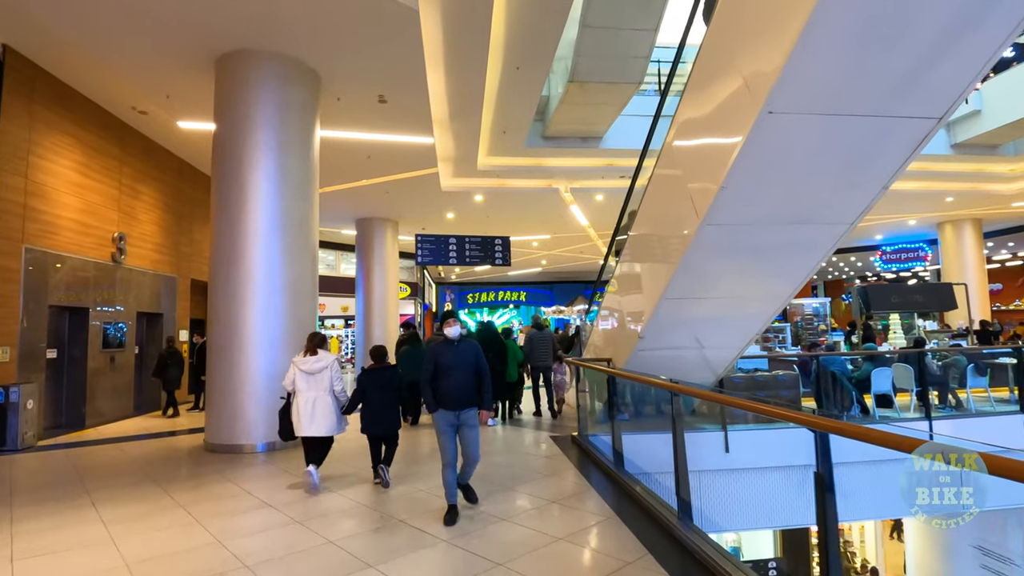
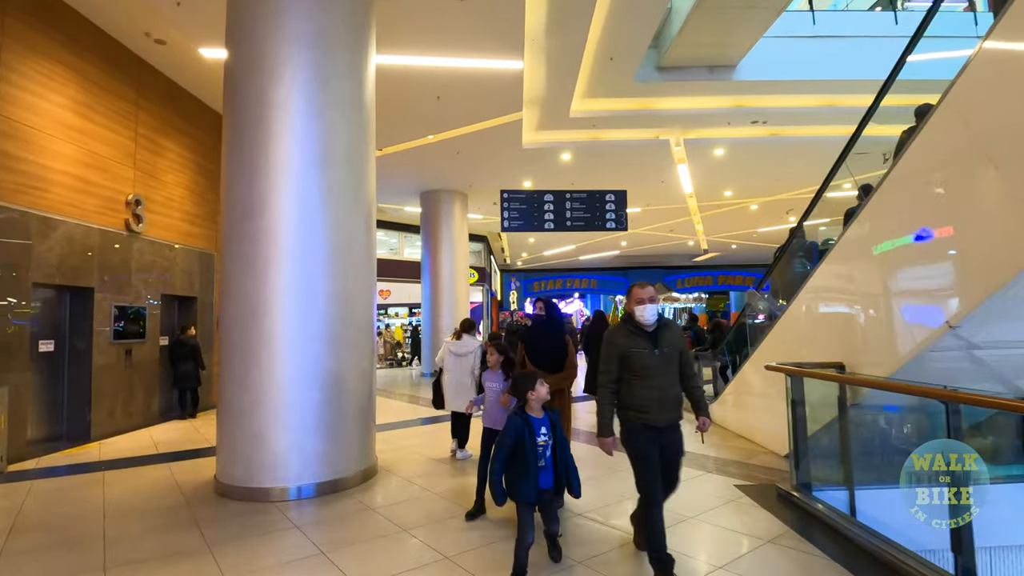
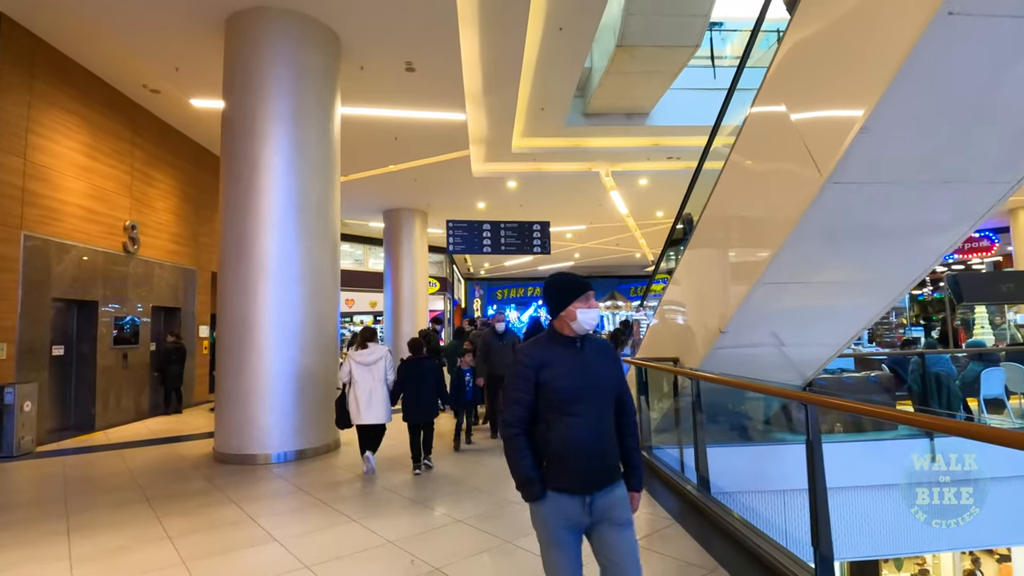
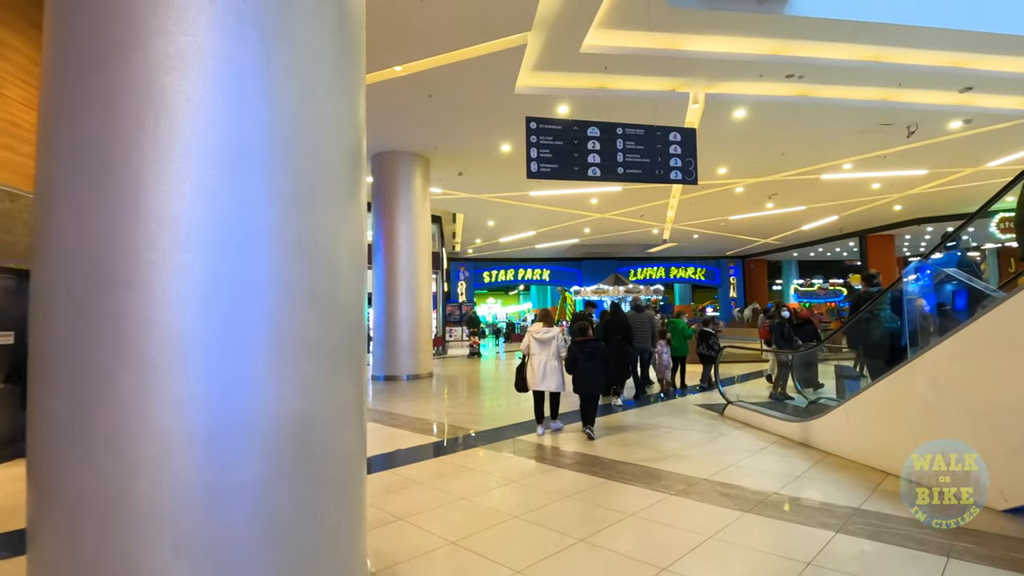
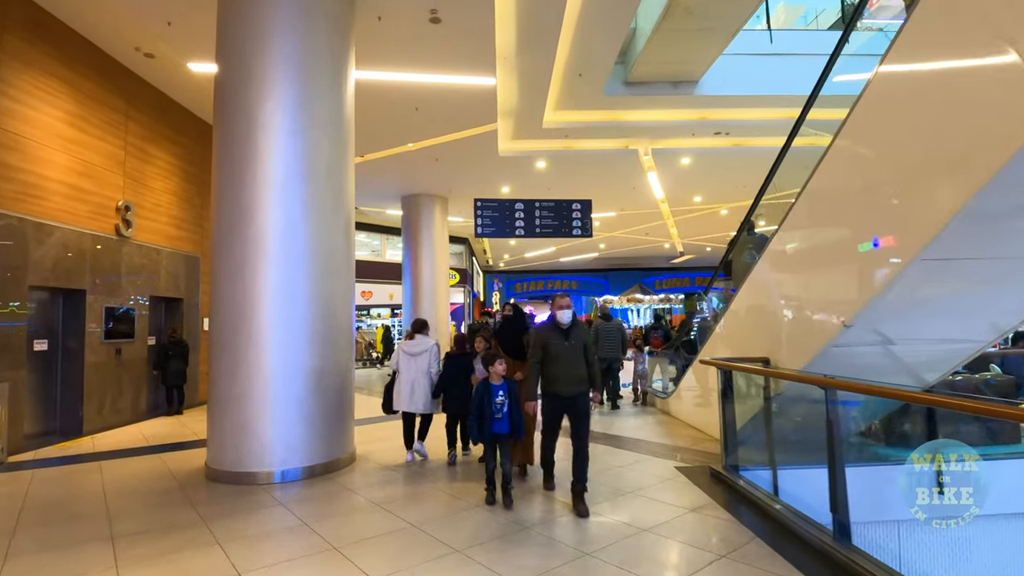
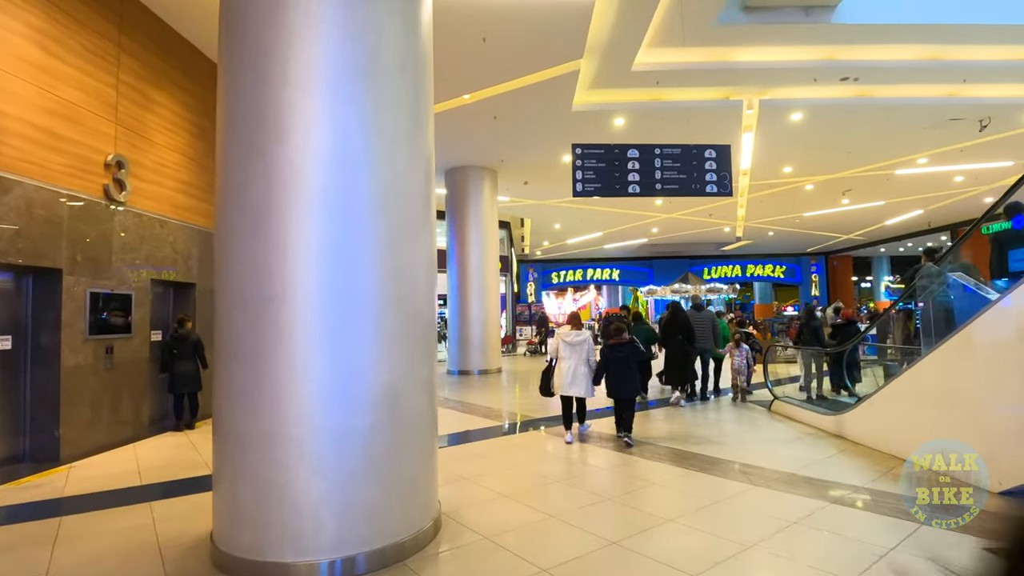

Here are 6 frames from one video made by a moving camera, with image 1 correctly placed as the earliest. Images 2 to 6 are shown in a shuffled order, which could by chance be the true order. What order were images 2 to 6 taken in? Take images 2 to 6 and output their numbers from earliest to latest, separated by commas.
3, 5, 2, 6, 4
